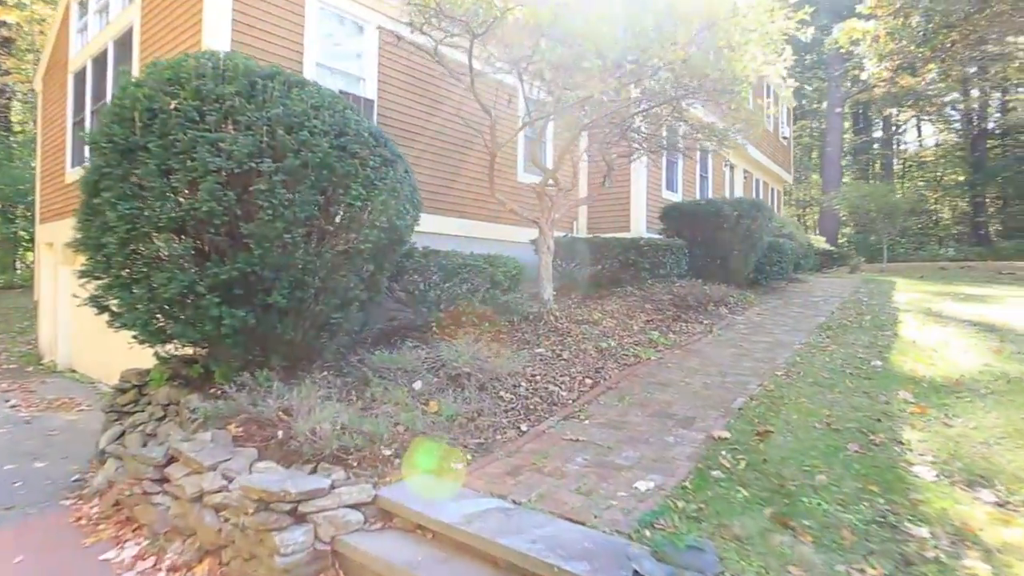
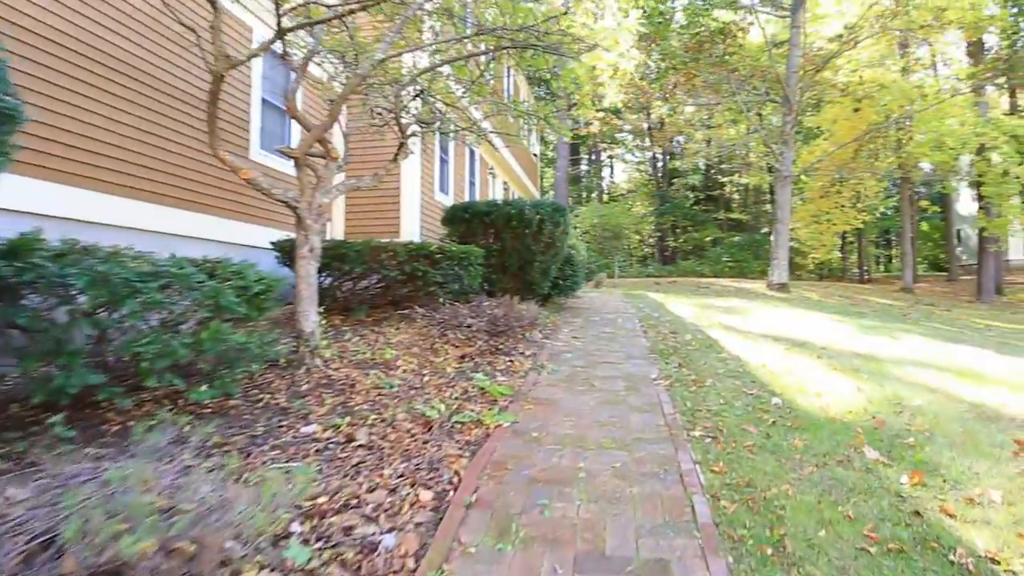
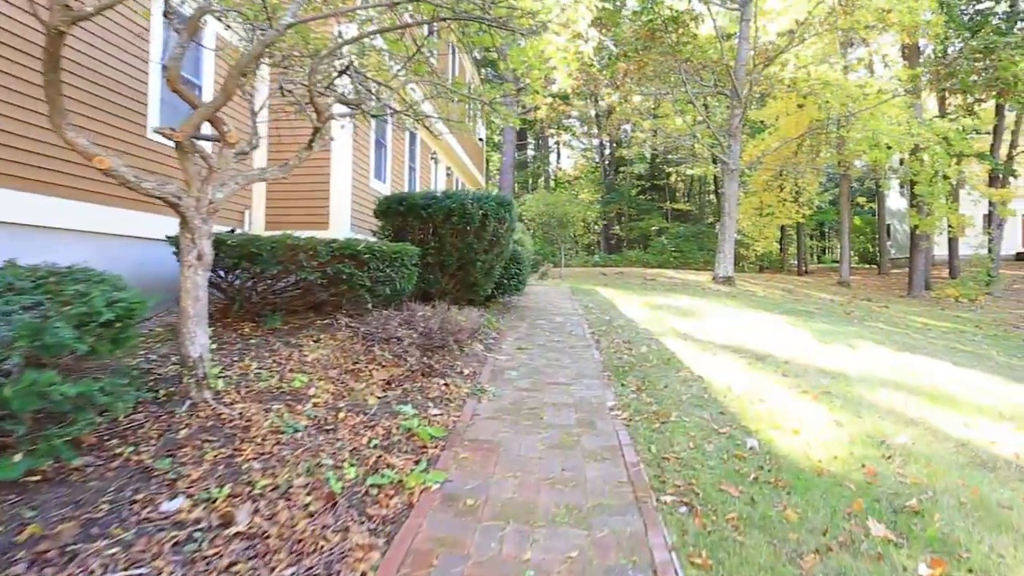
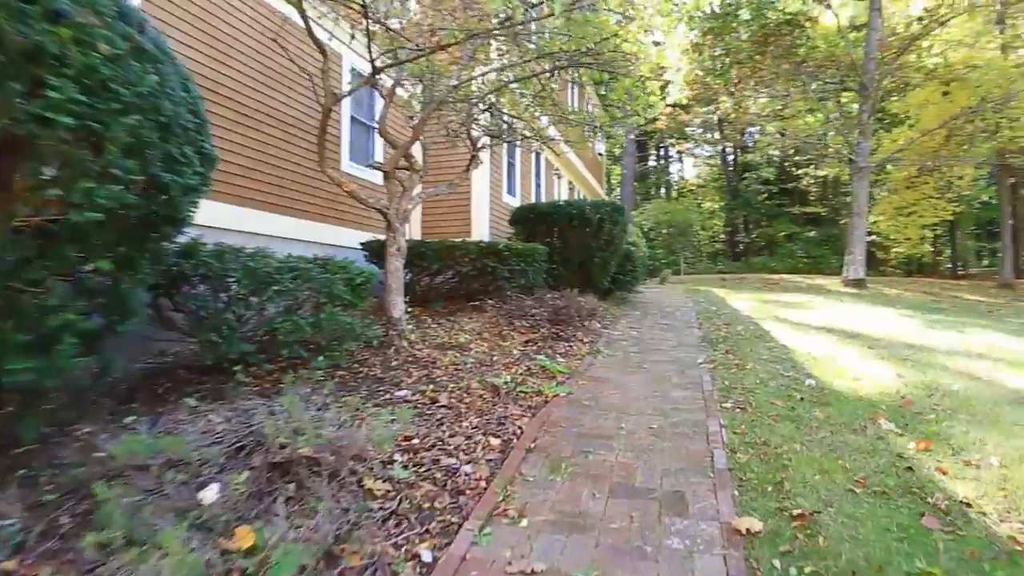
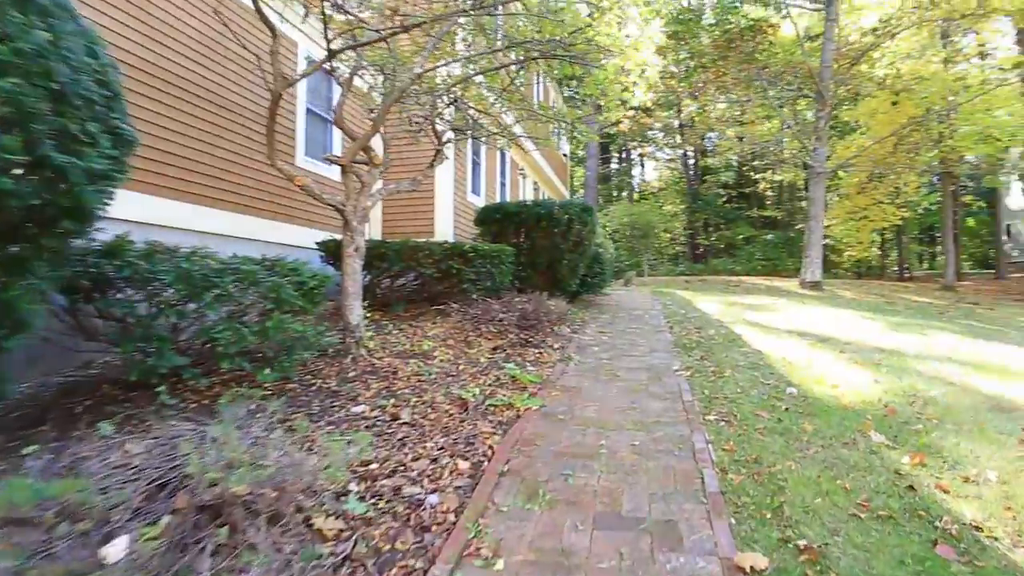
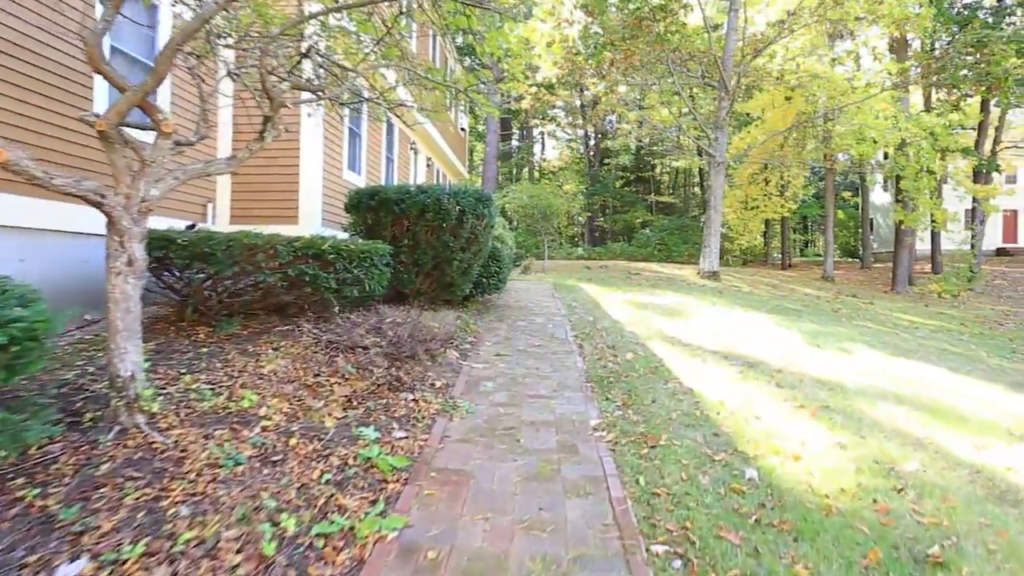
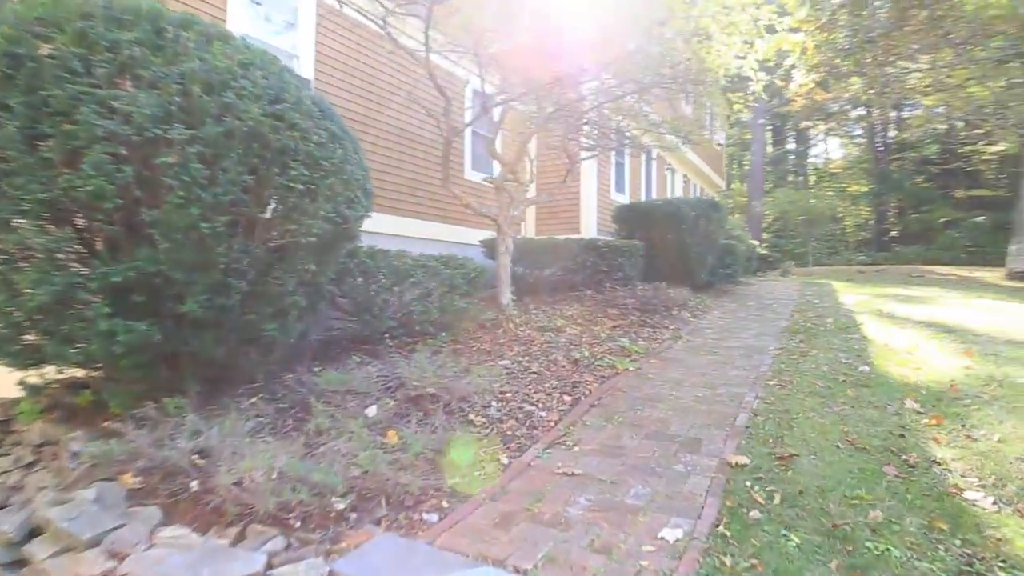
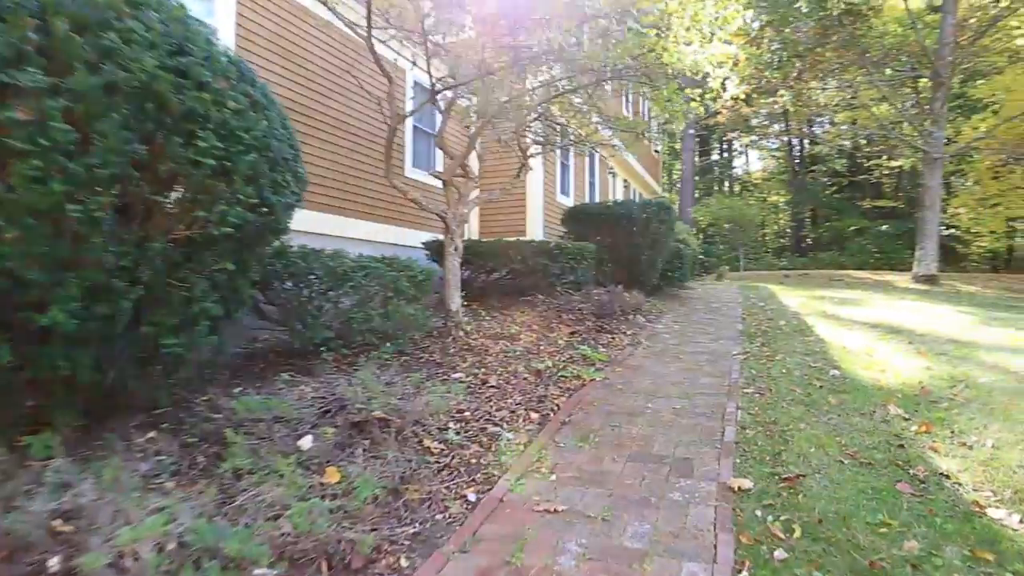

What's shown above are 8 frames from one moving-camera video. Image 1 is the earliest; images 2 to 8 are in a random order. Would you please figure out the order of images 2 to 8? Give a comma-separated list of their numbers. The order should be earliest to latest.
7, 8, 4, 5, 2, 3, 6
